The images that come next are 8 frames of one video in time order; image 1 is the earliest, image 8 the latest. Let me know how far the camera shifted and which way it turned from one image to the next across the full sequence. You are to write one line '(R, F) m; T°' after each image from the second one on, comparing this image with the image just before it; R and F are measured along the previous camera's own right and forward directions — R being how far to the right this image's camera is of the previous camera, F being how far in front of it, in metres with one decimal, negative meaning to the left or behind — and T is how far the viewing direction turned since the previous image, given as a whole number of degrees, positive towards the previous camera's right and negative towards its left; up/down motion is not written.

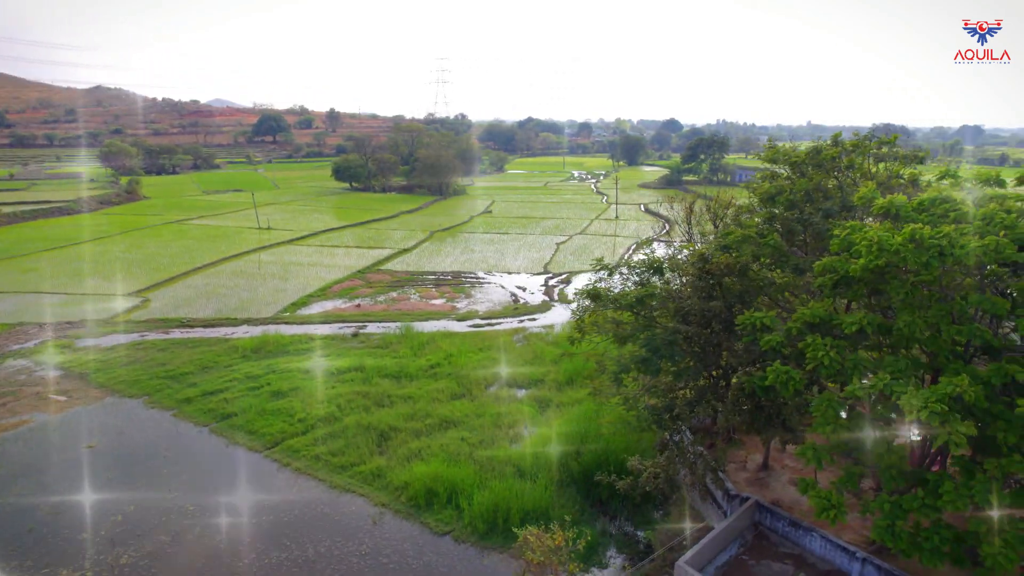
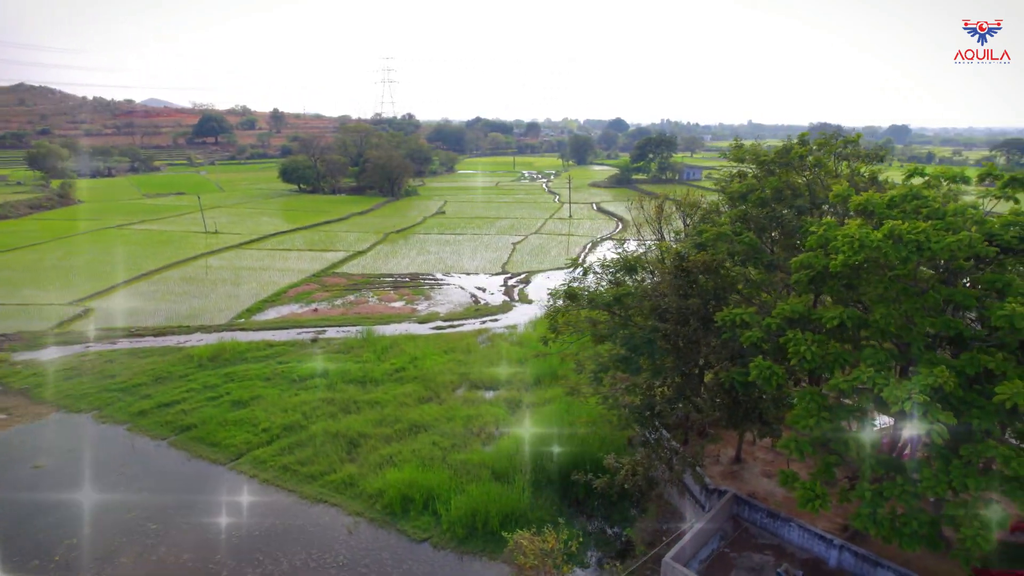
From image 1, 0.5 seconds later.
(-0.4, +0.1) m; +4°
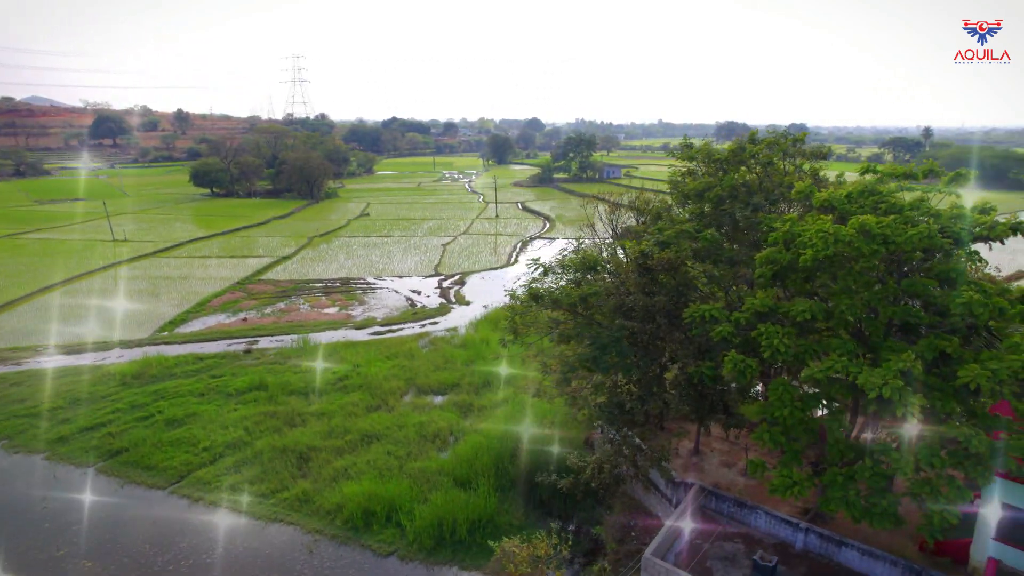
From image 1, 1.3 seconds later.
(-0.7, +0.2) m; +7°
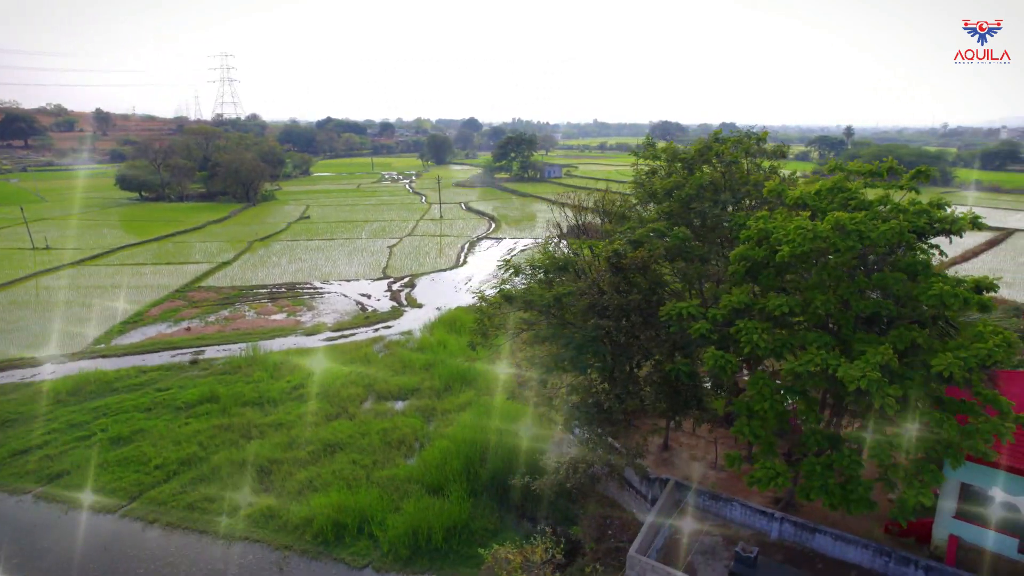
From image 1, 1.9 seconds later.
(-0.5, +0.1) m; +5°
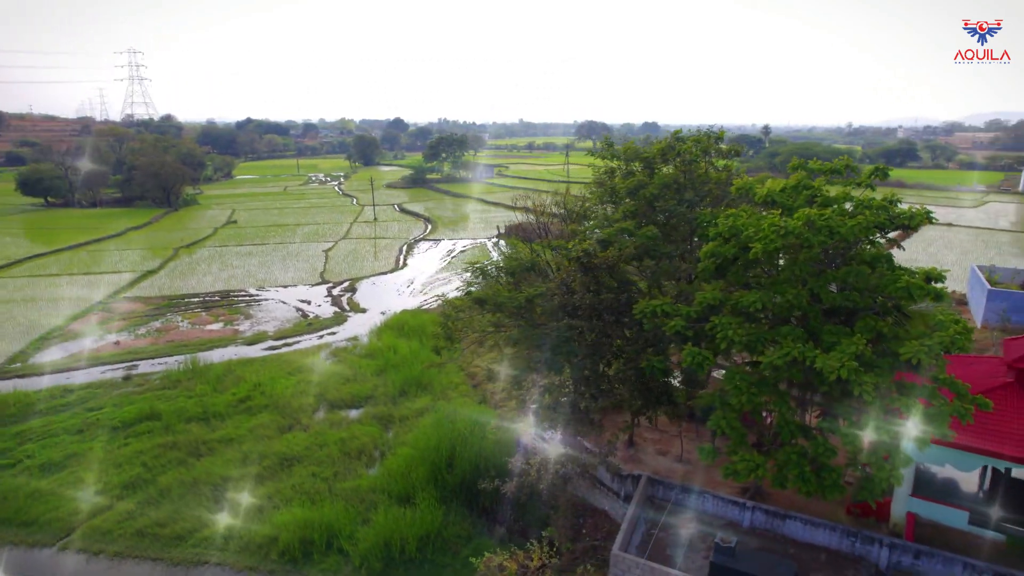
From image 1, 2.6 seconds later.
(-0.7, +0.1) m; +6°
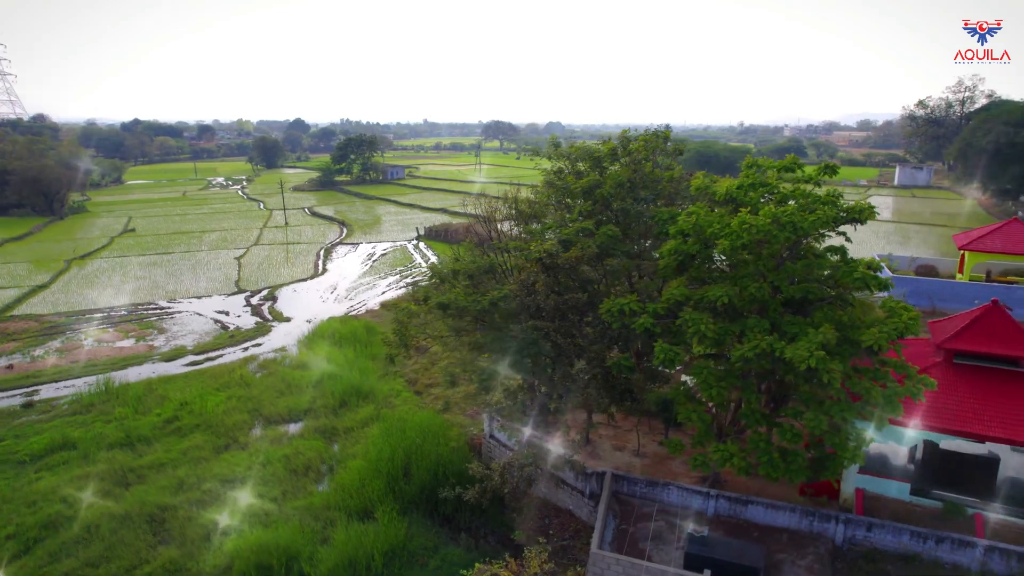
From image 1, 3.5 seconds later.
(-0.8, +0.2) m; +8°
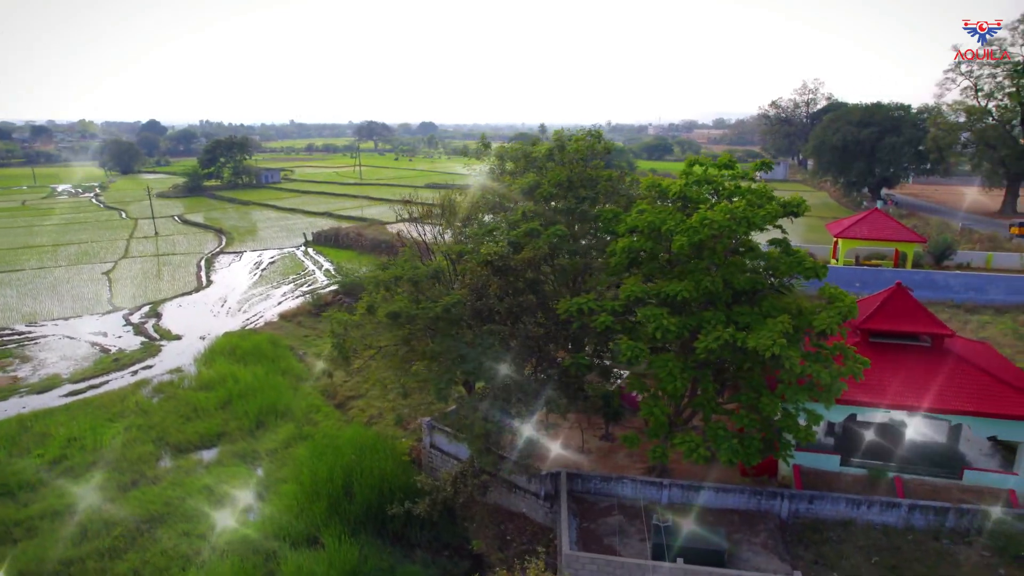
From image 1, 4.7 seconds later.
(-1.1, +0.3) m; +10°
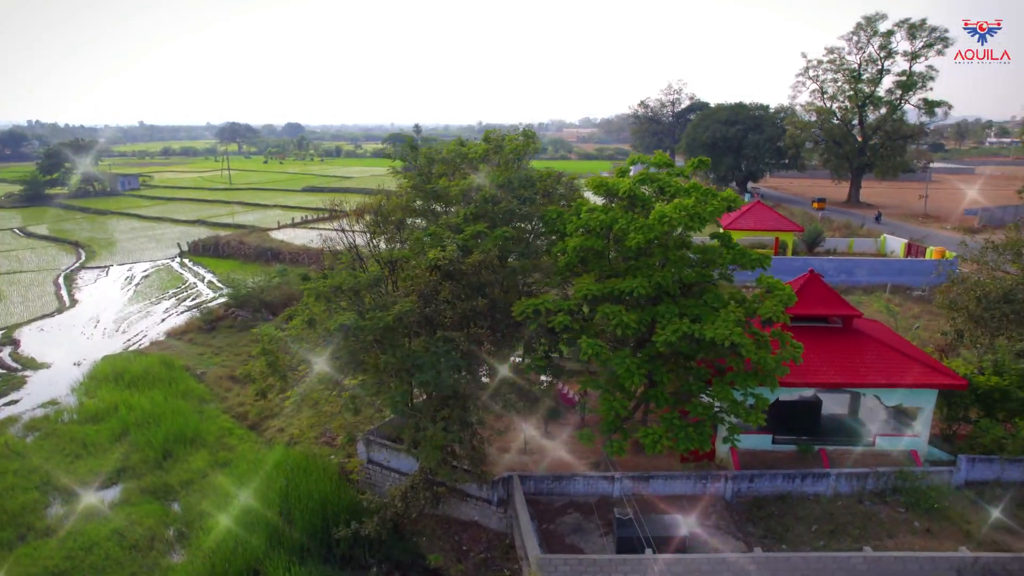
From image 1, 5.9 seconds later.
(-1.1, +0.3) m; +10°
